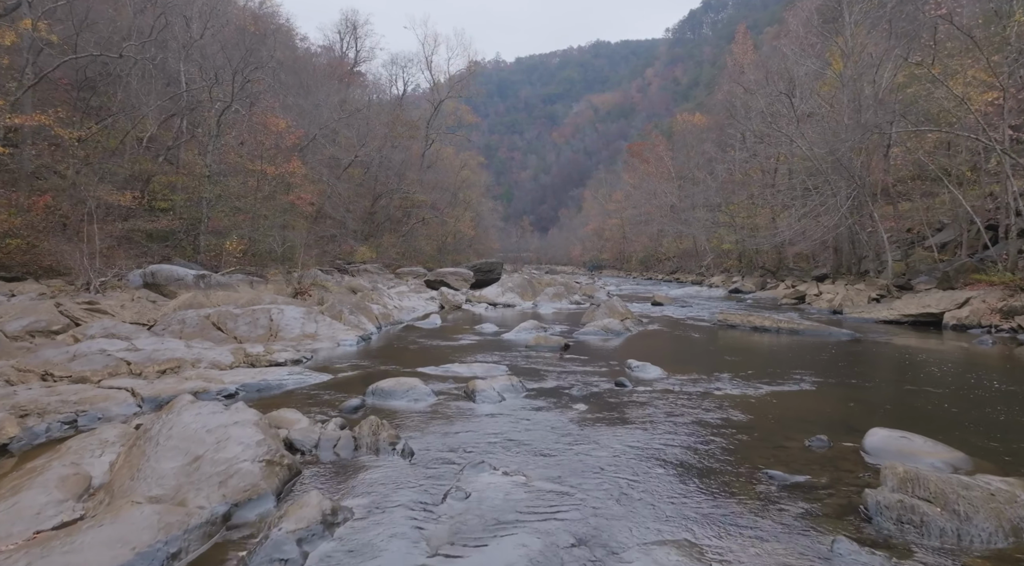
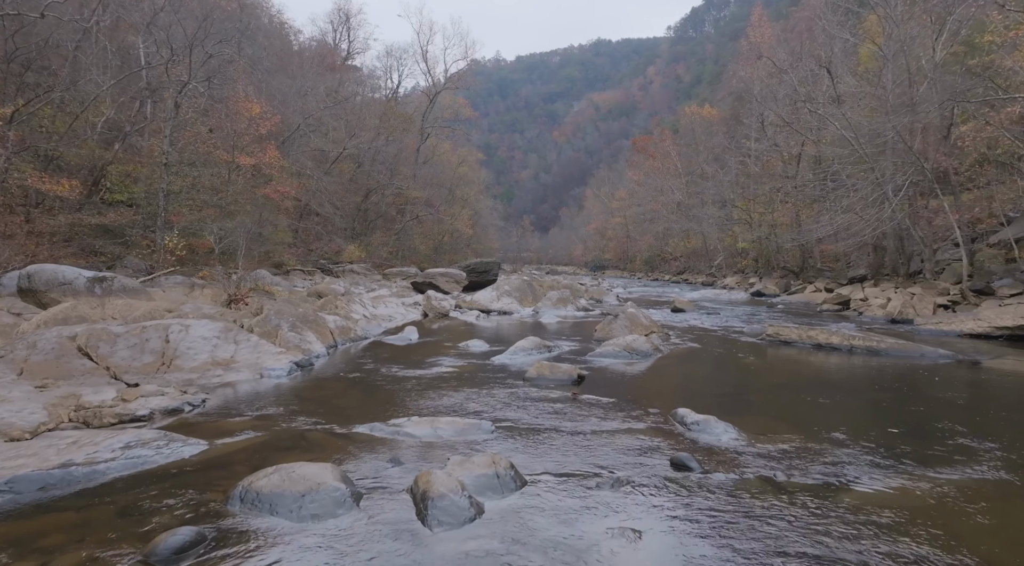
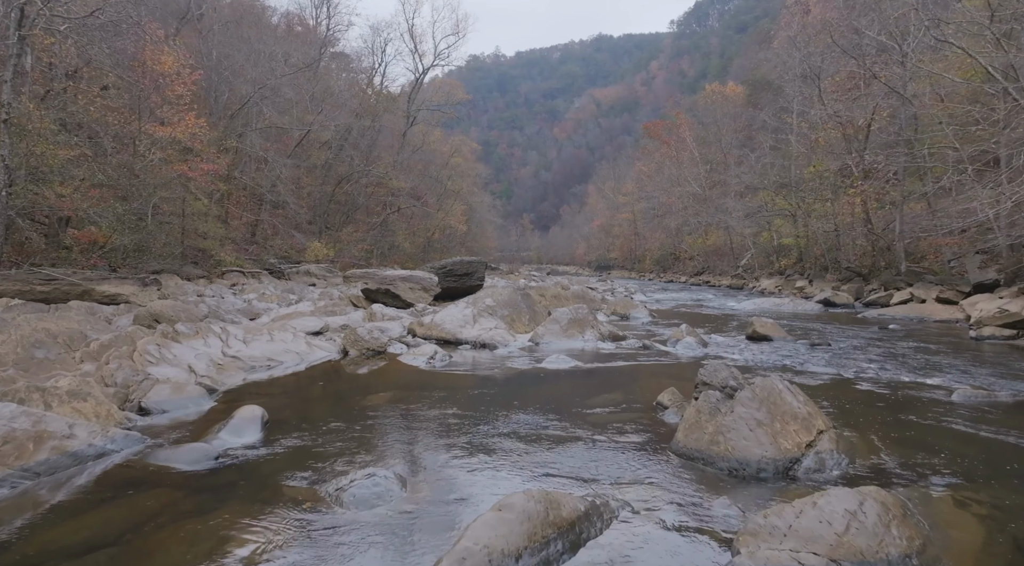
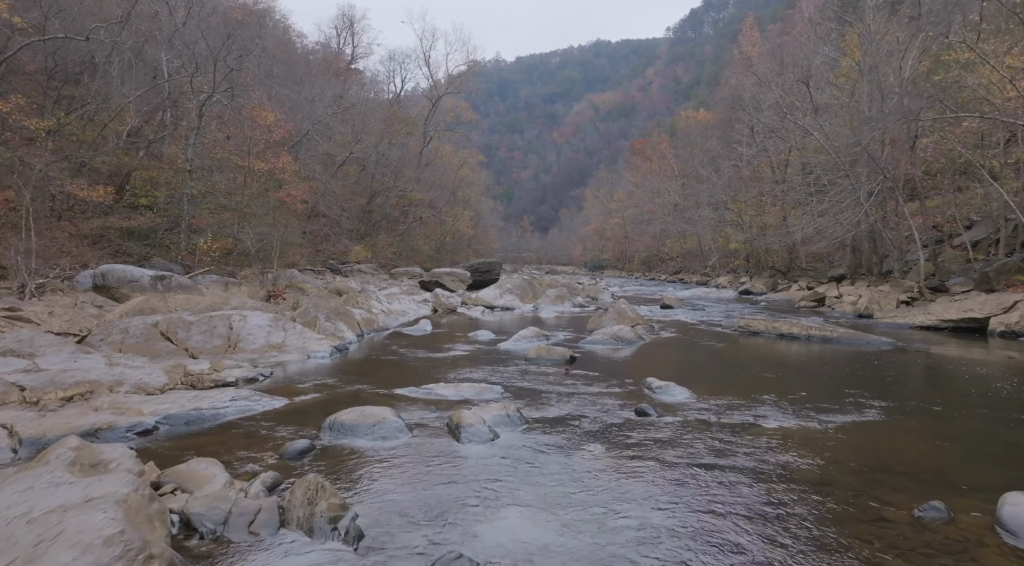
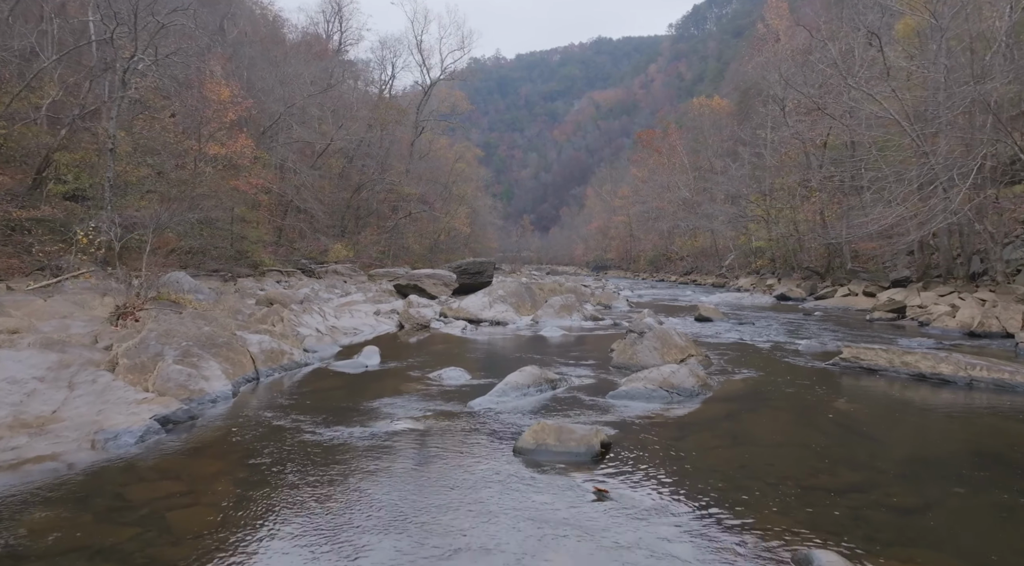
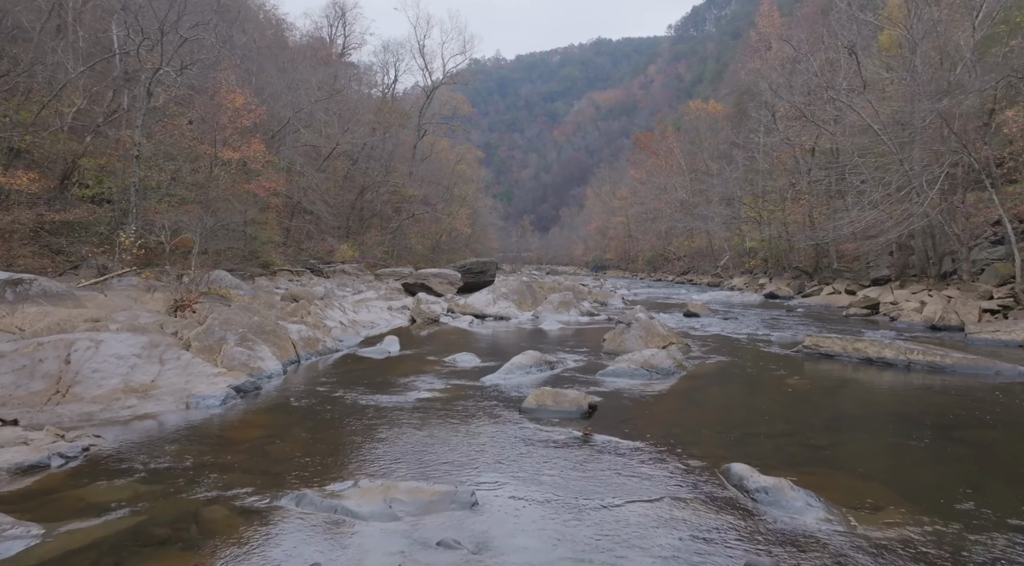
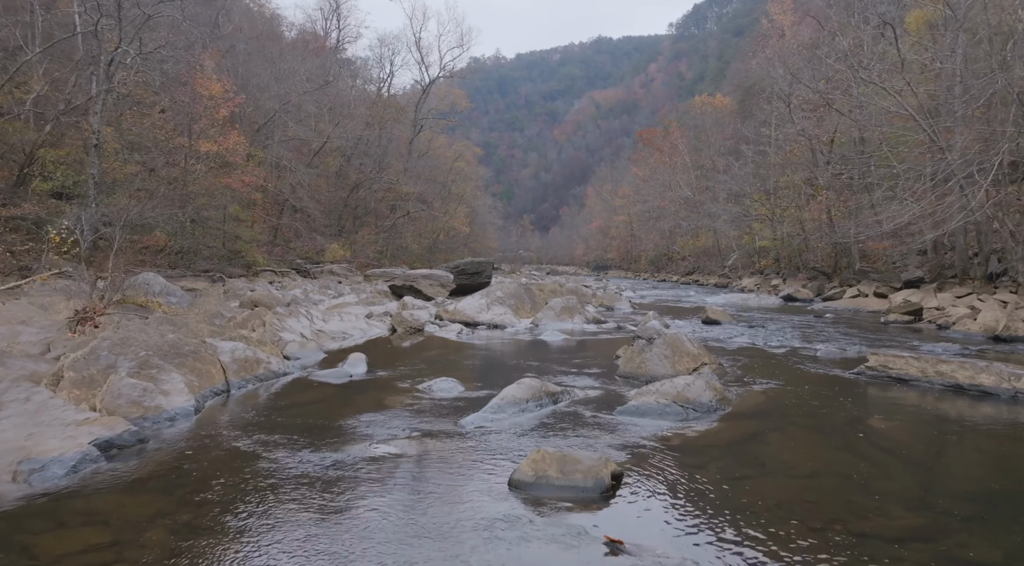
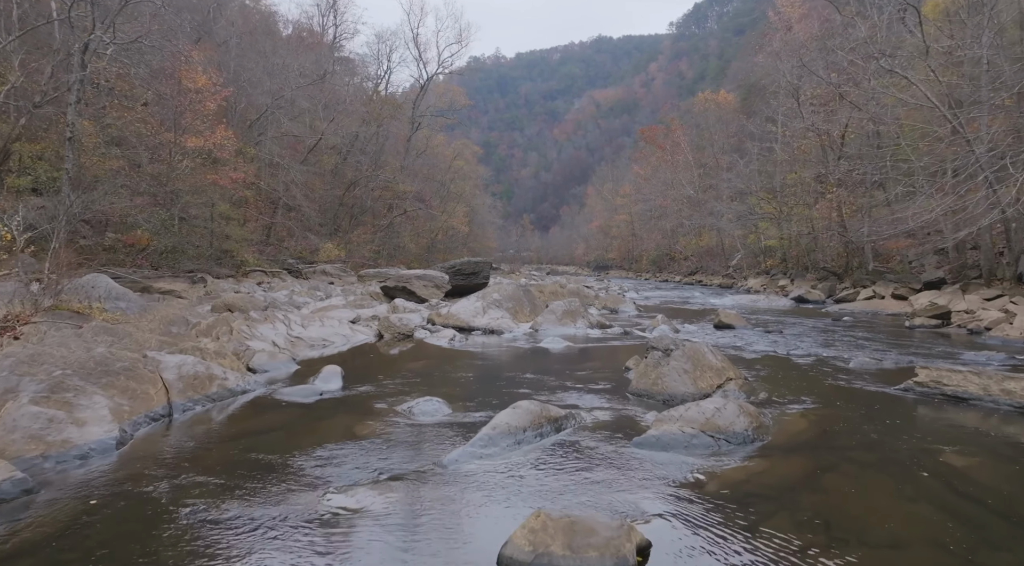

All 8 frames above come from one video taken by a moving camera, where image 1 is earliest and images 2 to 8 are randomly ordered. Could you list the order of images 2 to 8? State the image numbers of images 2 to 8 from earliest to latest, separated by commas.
4, 2, 6, 5, 7, 8, 3
